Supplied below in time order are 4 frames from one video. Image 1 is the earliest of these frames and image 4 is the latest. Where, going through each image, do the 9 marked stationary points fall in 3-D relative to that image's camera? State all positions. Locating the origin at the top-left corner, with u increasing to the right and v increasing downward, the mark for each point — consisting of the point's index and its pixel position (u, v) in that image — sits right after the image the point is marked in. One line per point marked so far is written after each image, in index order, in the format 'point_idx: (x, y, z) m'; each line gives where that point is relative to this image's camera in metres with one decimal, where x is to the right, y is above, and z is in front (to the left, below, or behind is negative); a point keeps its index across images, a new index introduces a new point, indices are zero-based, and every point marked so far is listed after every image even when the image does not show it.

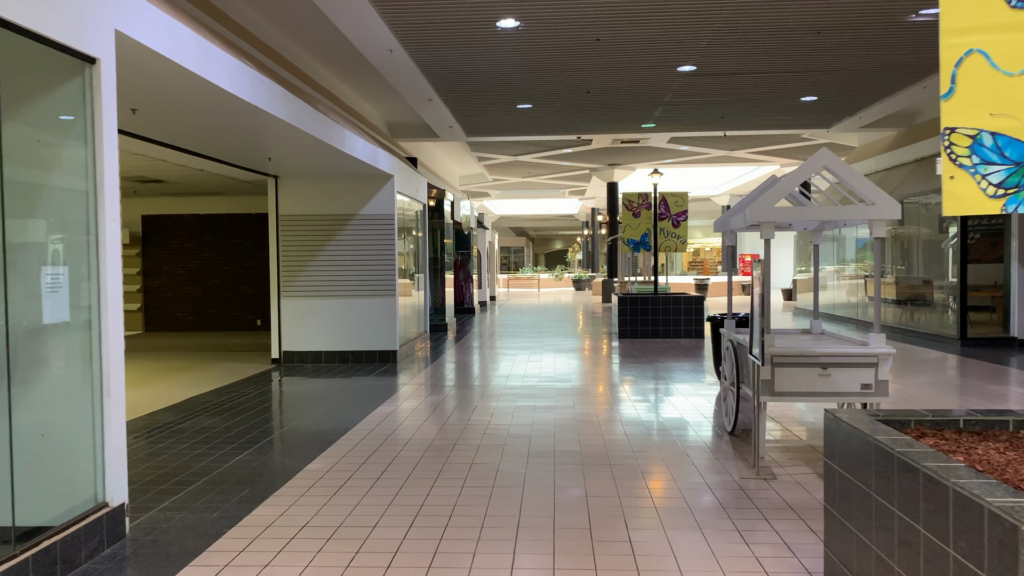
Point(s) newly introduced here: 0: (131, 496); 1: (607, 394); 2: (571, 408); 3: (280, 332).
0: (-1.6, -0.9, +3.4) m
1: (+0.8, -0.9, +6.7) m
2: (+0.4, -0.9, +5.9) m
3: (-2.2, -0.4, +7.7) m
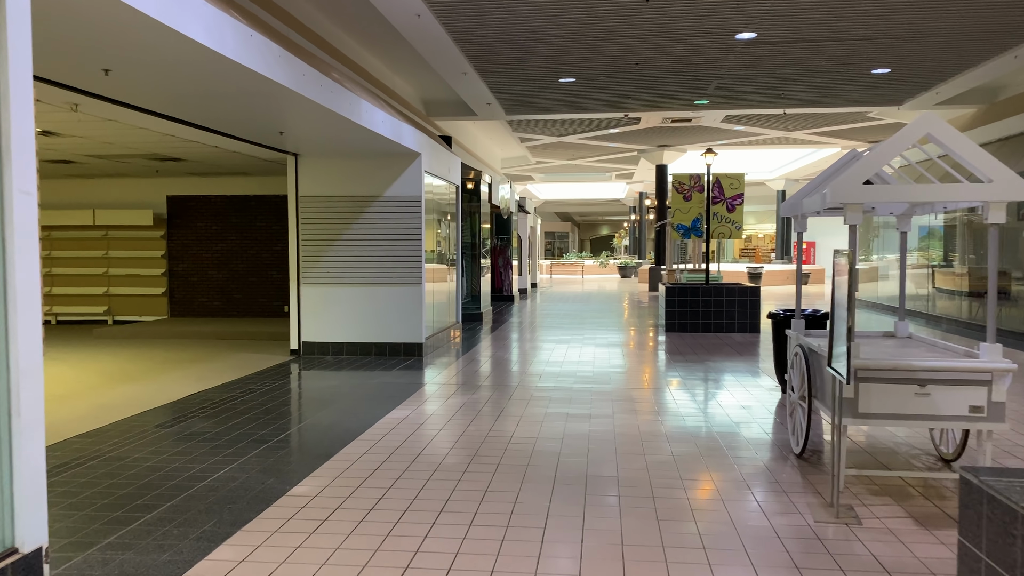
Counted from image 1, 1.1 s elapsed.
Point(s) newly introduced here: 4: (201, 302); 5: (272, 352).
0: (-1.5, -0.8, +2.8) m
1: (+1.1, -0.8, +6.0) m
2: (+0.6, -0.8, +5.3) m
3: (-1.9, -0.3, +7.2) m
4: (-3.9, -0.2, +10.0) m
5: (-2.3, -0.6, +7.5) m
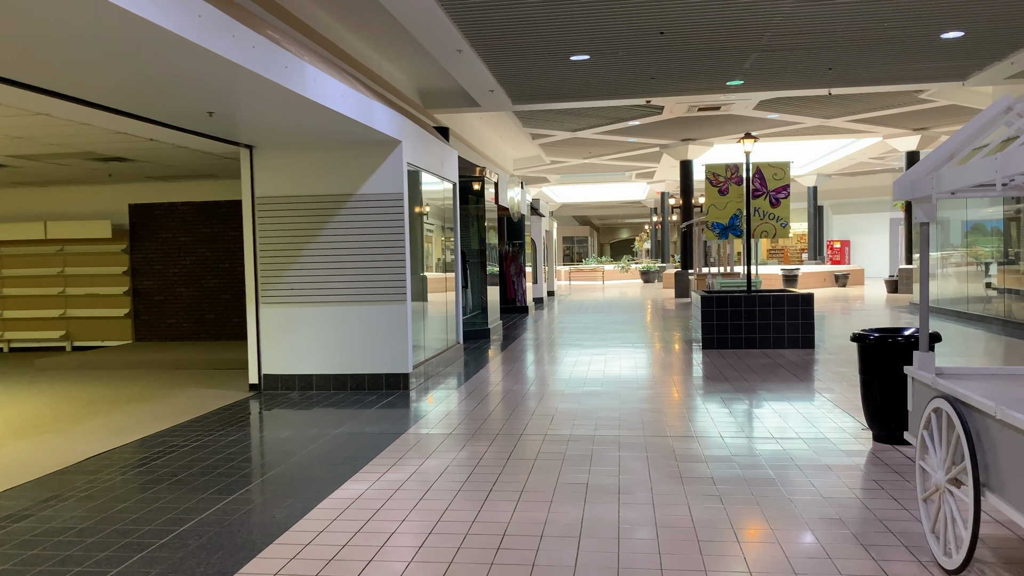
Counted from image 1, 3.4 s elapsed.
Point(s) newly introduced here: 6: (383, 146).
0: (-1.6, -1.0, +1.5) m
1: (+1.1, -0.9, +4.7) m
2: (+0.7, -0.9, +3.9) m
3: (-1.9, -0.5, +5.9) m
4: (-3.8, -0.4, +8.8) m
5: (-2.2, -0.8, +6.2) m
6: (-0.9, +1.0, +5.7) m
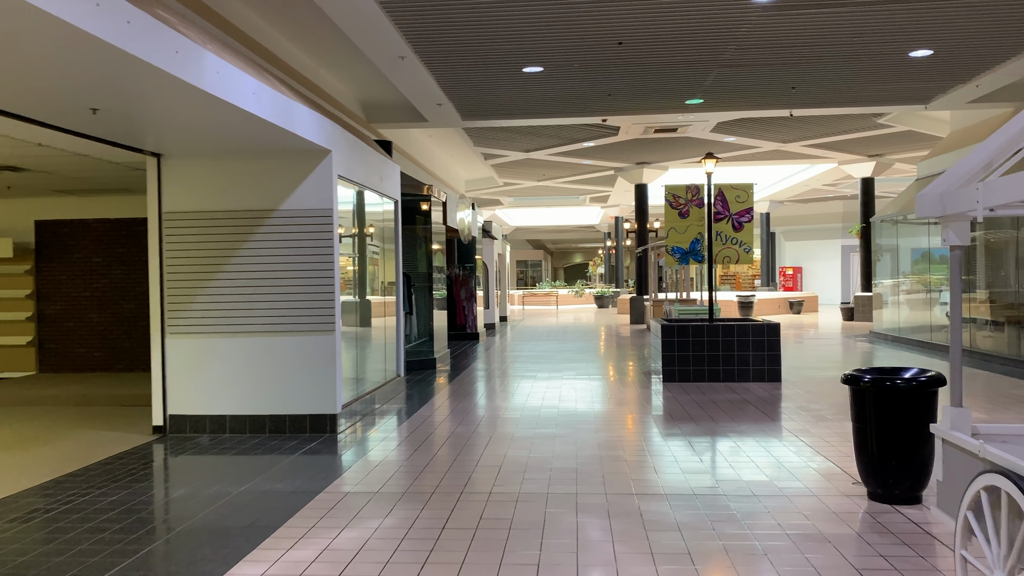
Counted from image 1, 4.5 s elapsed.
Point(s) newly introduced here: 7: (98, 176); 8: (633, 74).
0: (-1.7, -1.0, +0.8) m
1: (+0.8, -1.1, +4.1) m
2: (+0.4, -1.0, +3.3) m
3: (-2.2, -0.6, +5.2) m
4: (-4.3, -0.6, +8.0) m
5: (-2.6, -1.0, +5.5) m
6: (-1.3, +0.8, +5.1) m
7: (-3.4, +0.9, +6.5) m
8: (+1.1, +2.0, +7.3) m
